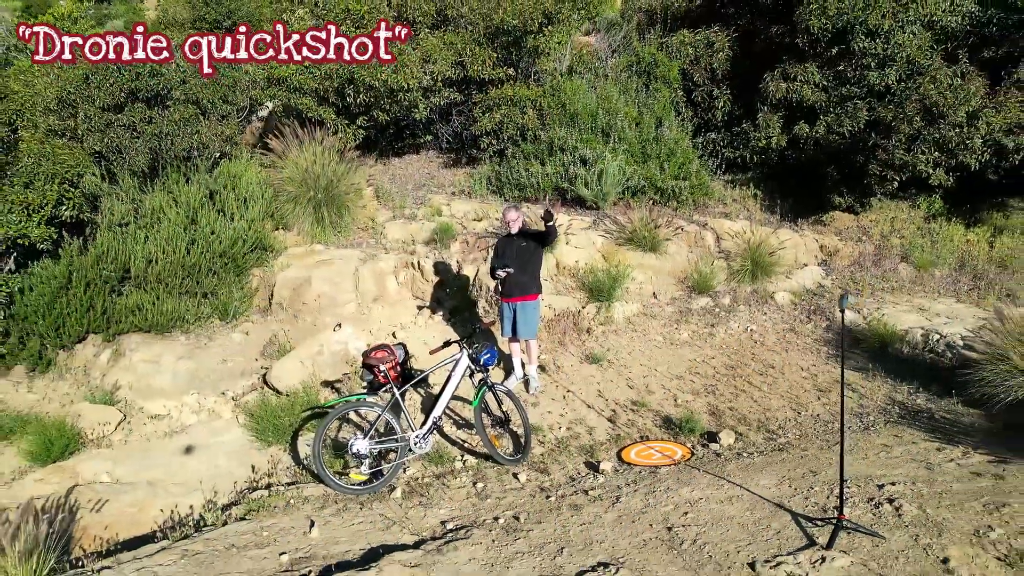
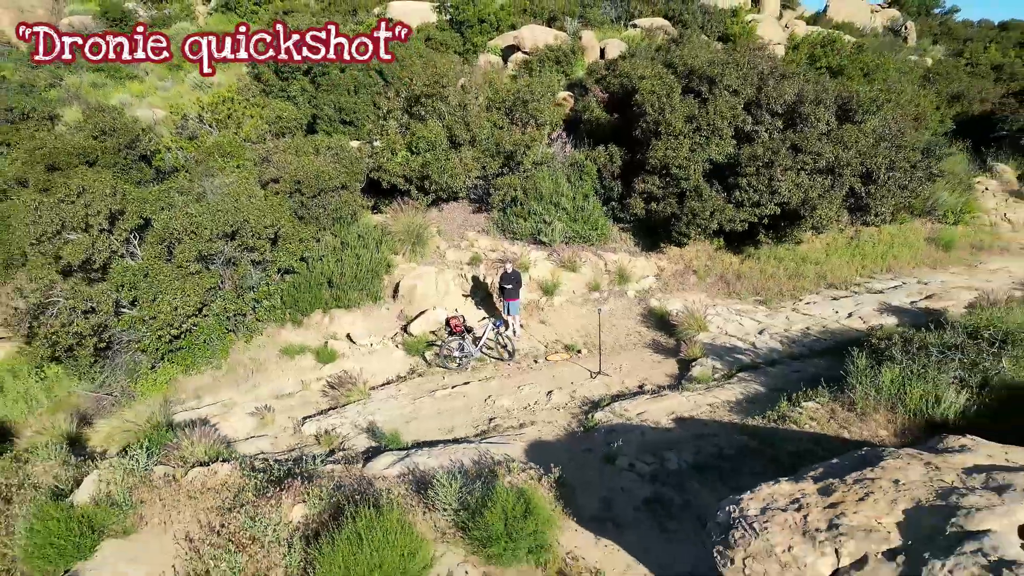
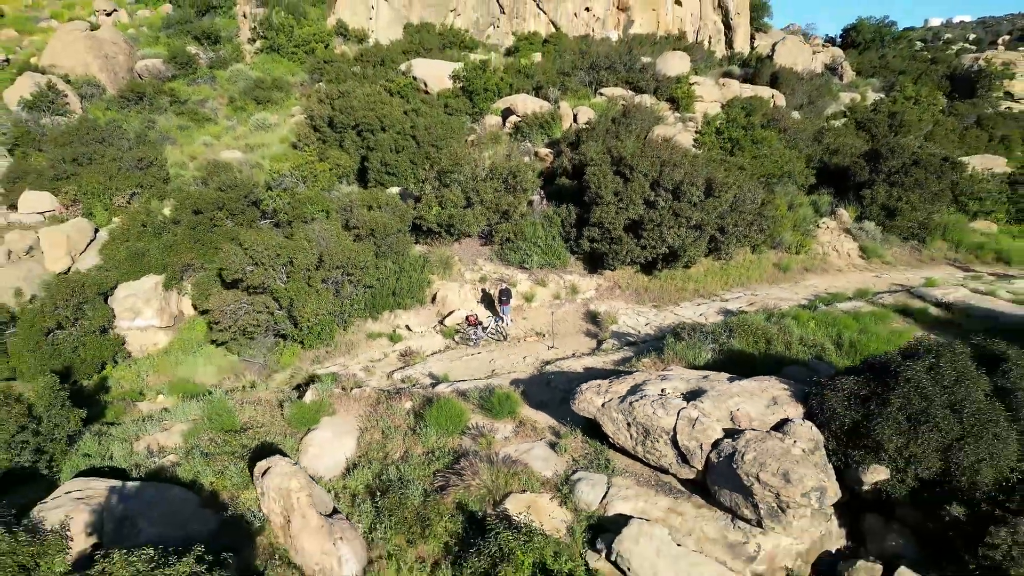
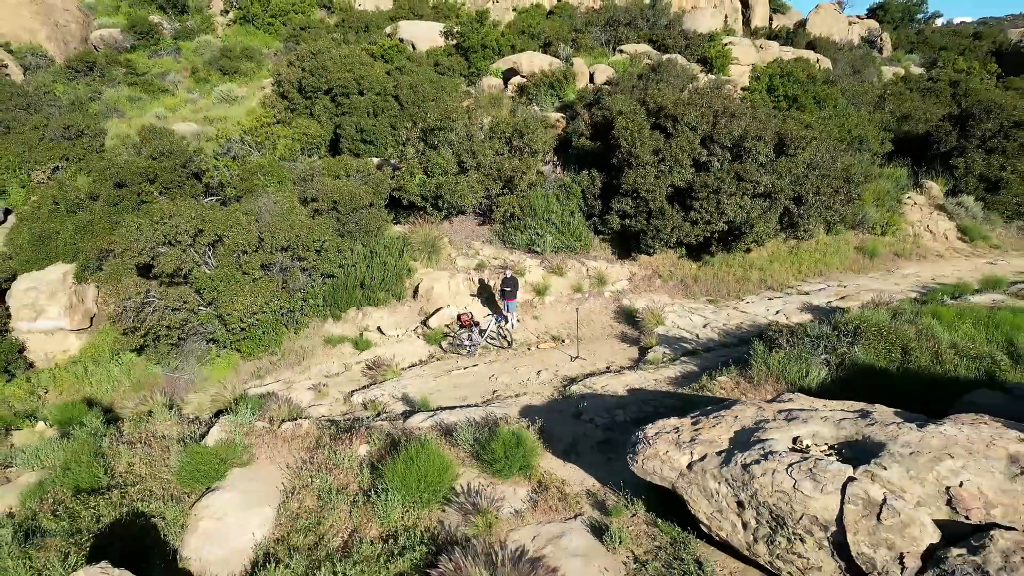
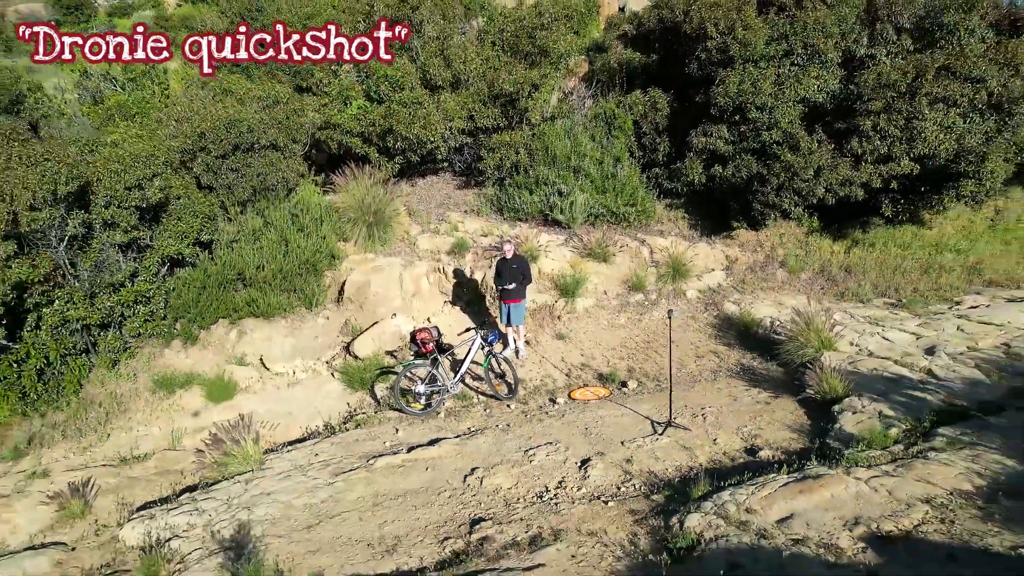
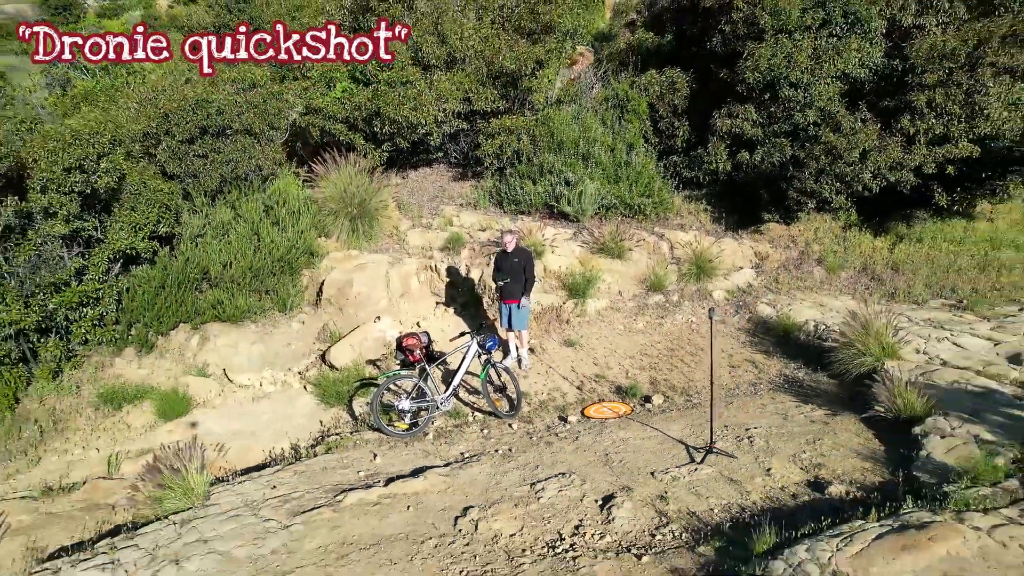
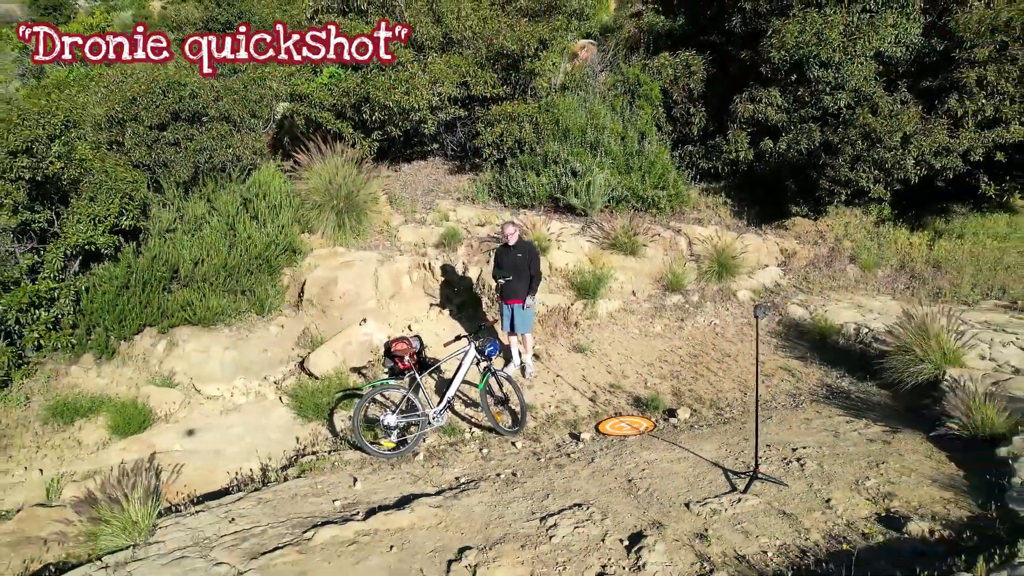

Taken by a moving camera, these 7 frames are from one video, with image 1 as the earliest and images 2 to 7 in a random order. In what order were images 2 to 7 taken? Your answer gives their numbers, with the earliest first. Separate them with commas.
7, 6, 5, 2, 4, 3
